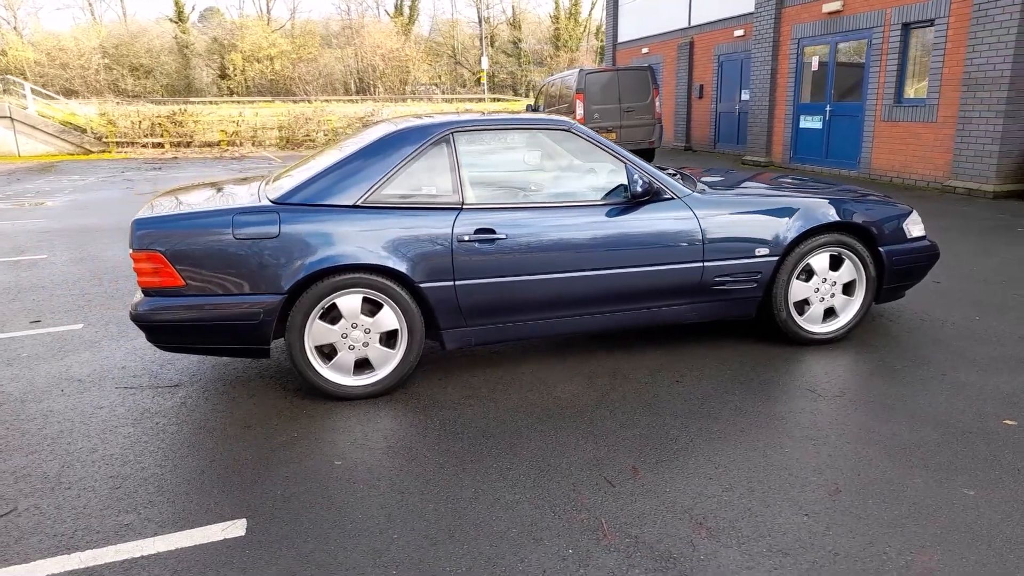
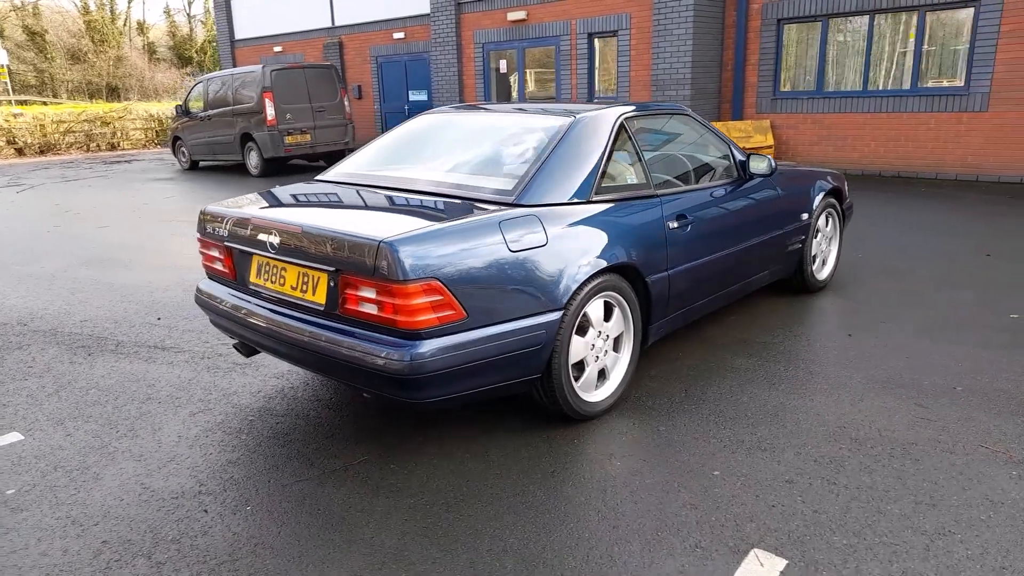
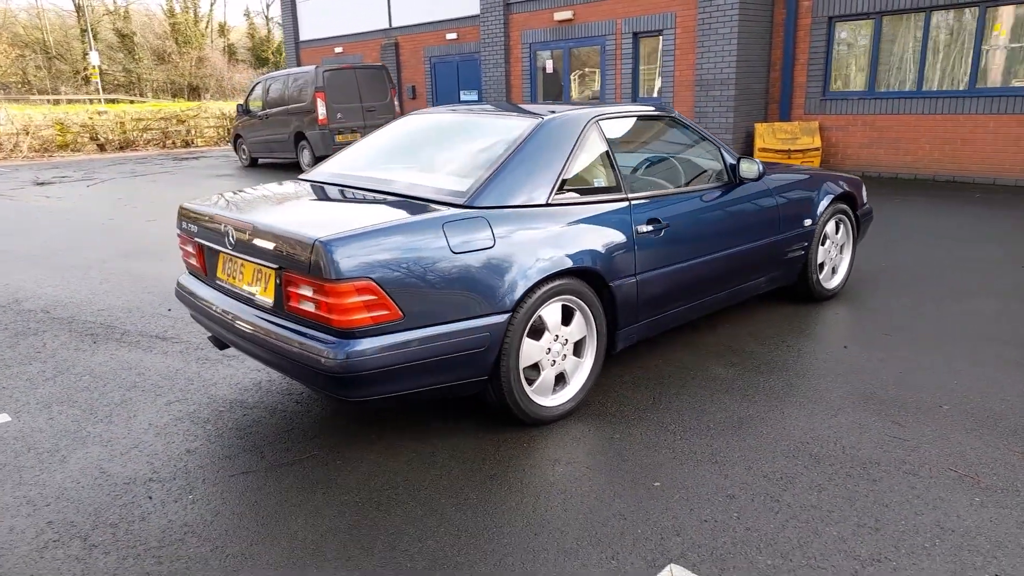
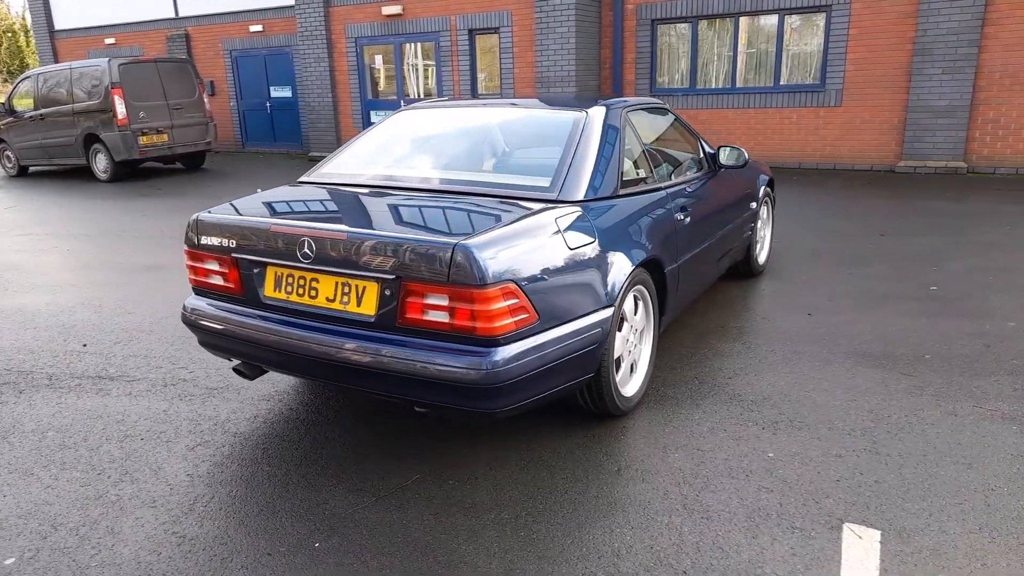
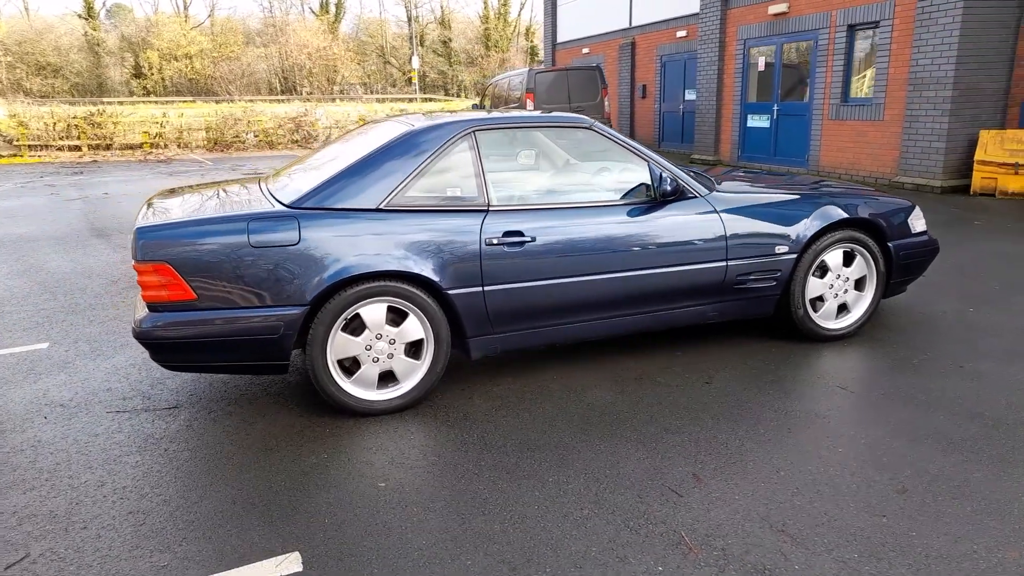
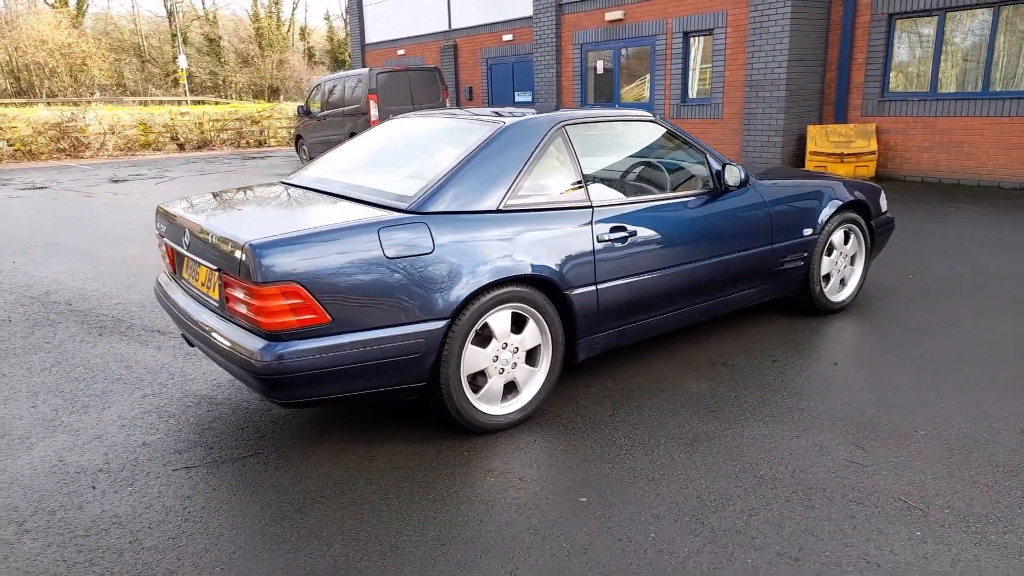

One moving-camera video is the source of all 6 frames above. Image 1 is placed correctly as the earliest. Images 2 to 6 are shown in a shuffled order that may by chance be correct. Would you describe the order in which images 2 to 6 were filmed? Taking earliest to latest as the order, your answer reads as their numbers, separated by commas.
5, 6, 3, 2, 4
